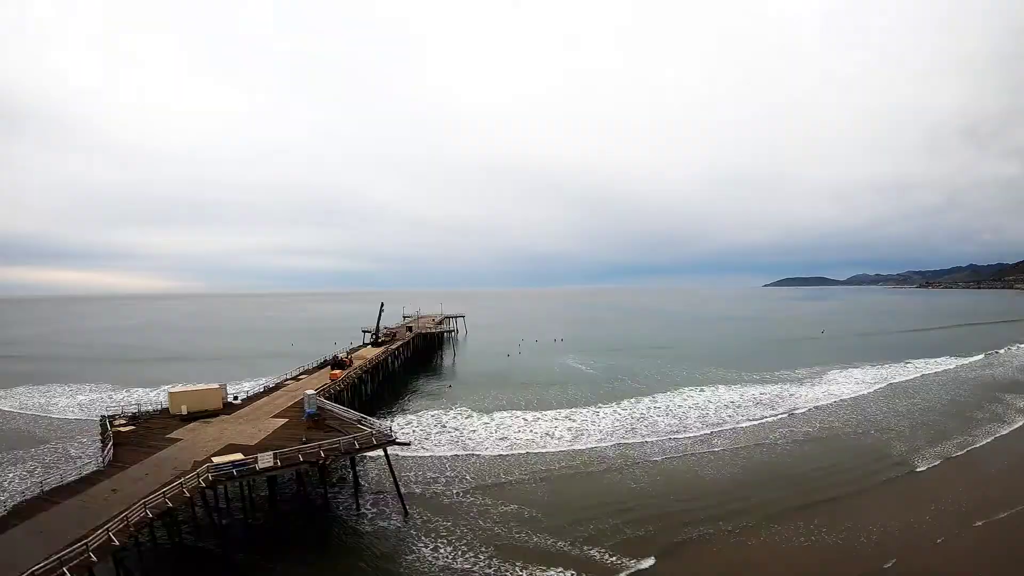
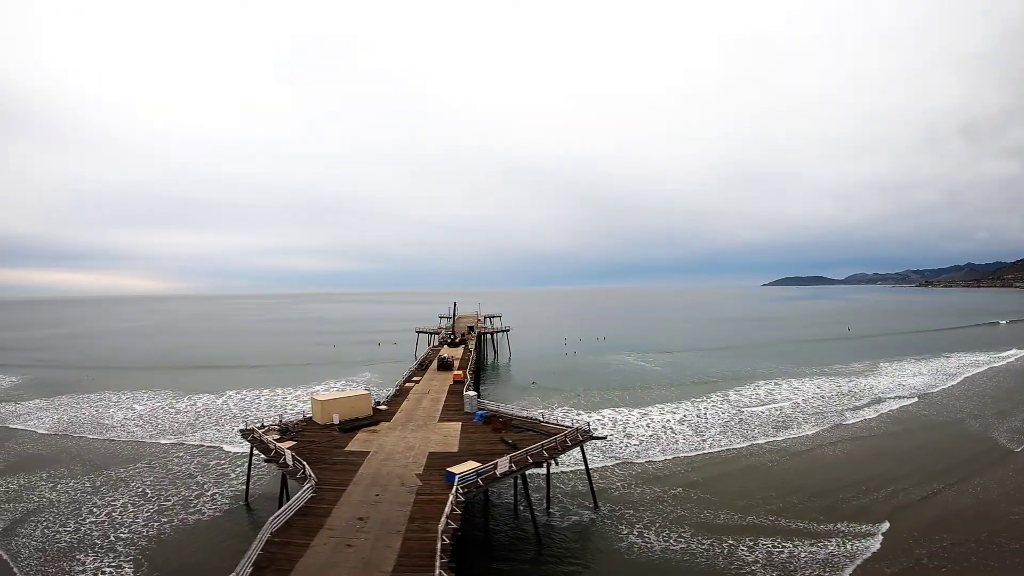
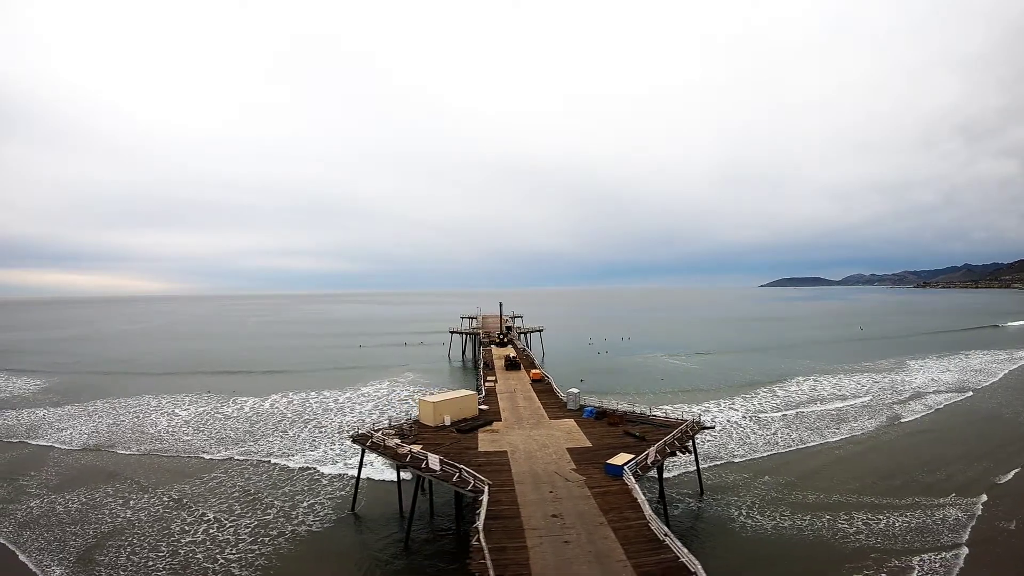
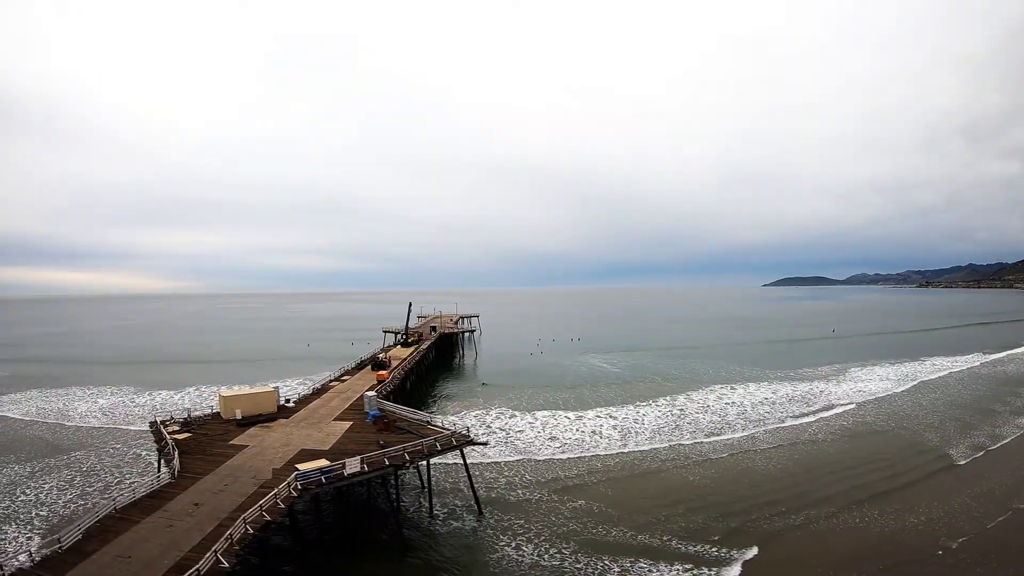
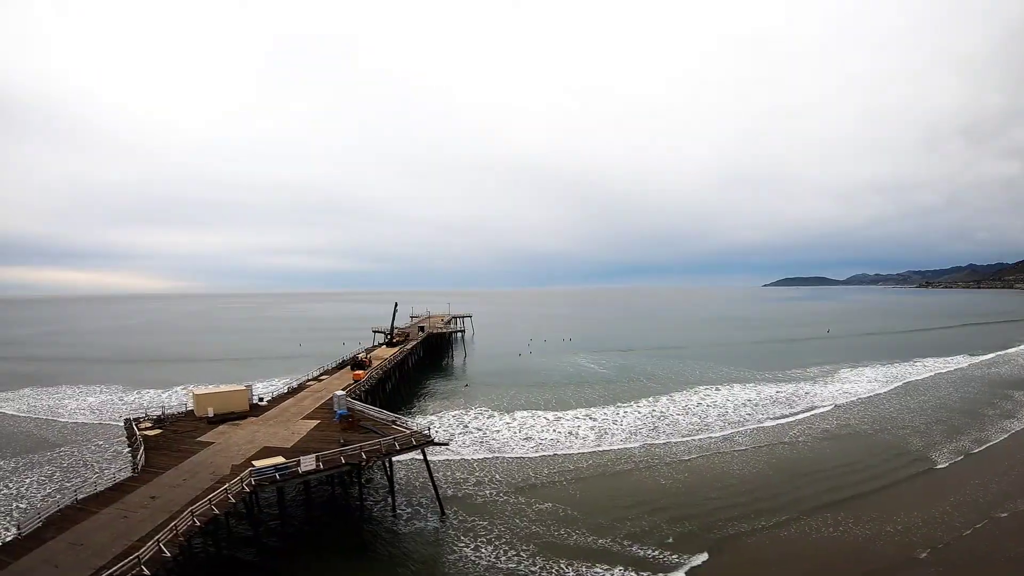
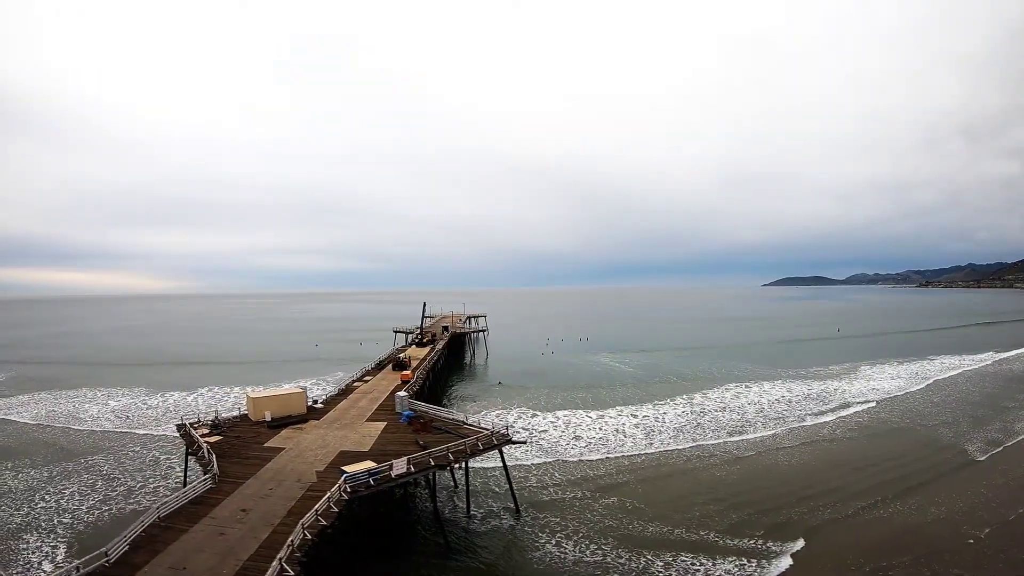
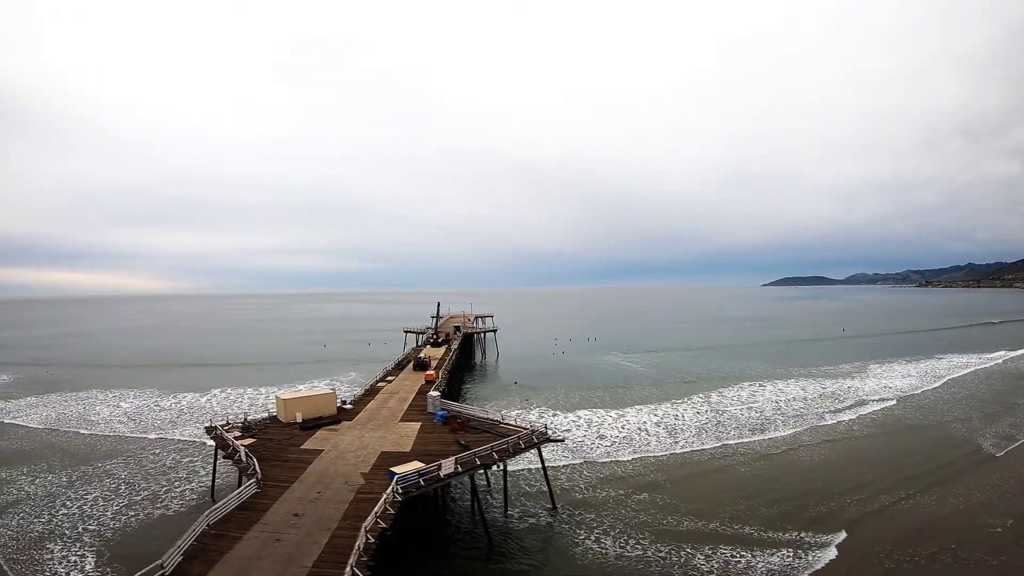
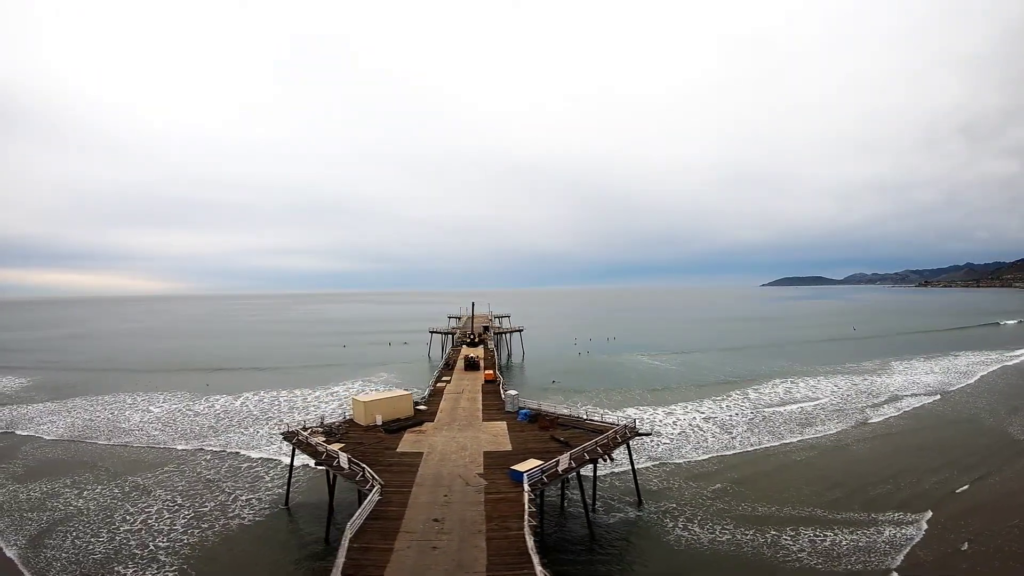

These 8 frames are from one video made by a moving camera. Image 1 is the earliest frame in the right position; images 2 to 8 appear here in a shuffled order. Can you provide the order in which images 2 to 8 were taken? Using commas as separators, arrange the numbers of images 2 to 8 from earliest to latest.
5, 4, 6, 7, 2, 8, 3
